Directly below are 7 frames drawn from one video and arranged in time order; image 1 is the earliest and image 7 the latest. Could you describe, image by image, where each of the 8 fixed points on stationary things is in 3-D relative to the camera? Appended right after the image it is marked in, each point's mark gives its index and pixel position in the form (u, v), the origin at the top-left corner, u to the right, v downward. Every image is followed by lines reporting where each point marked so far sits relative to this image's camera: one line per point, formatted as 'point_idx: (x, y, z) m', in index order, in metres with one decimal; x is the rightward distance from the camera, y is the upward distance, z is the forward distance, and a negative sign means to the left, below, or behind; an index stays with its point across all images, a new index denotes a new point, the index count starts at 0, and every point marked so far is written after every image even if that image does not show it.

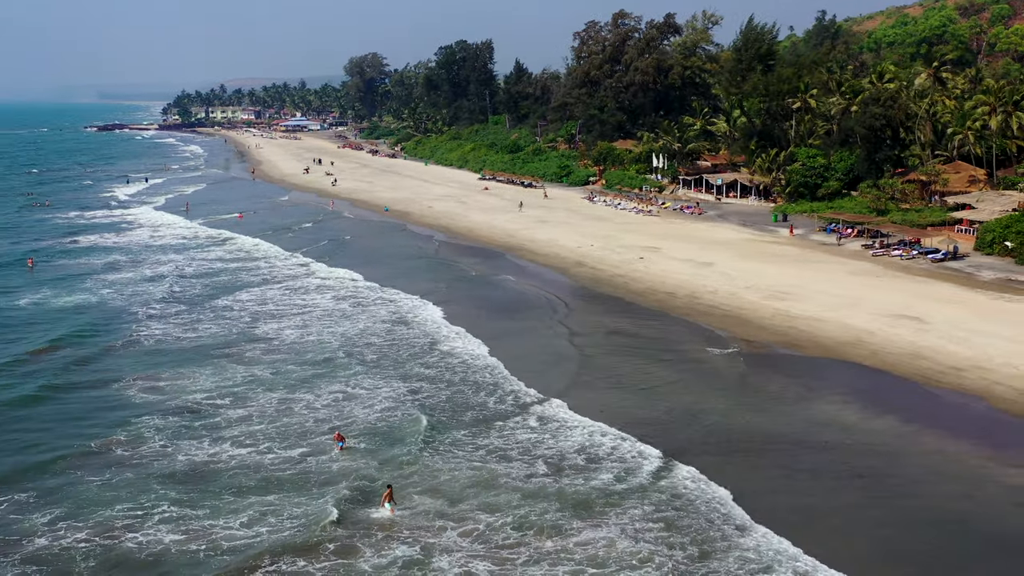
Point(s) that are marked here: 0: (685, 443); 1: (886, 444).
0: (+2.8, -2.7, +17.7) m
1: (+6.1, -2.7, +16.8) m
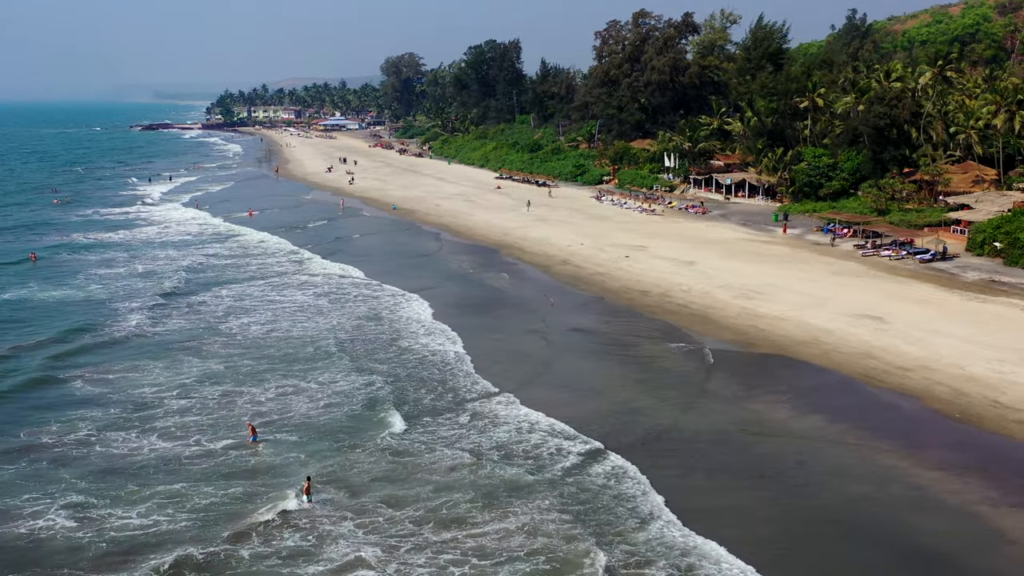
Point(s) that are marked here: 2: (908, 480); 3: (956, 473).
0: (+1.5, -2.7, +17.8) m
1: (+4.8, -2.6, +16.7) m
2: (+5.7, -2.8, +14.8) m
3: (+6.4, -2.8, +14.8) m
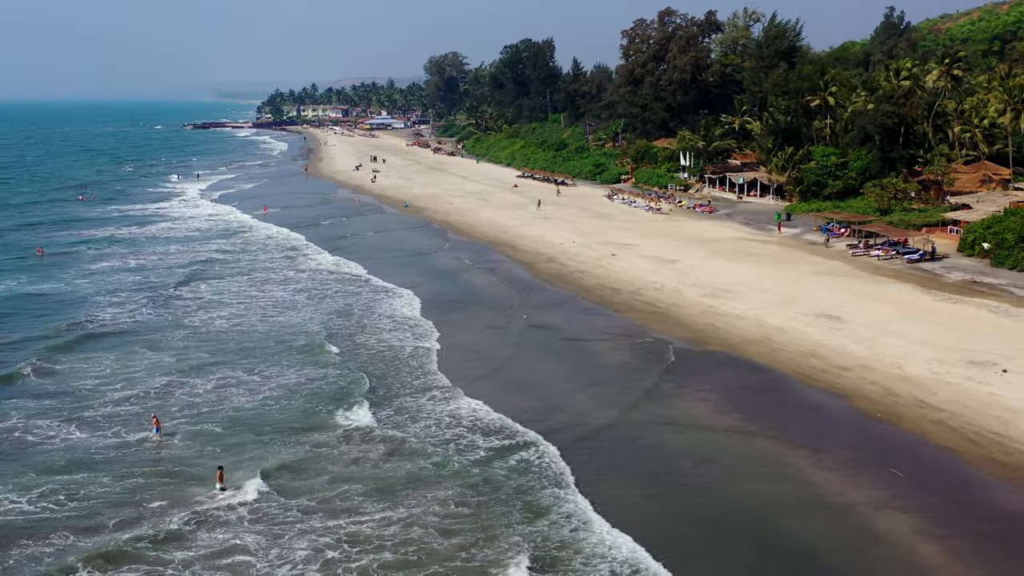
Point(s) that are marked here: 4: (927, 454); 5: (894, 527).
0: (+0.1, -2.6, +17.9) m
1: (+3.3, -2.6, +16.7) m
2: (+4.1, -2.8, +14.7) m
3: (+4.8, -2.8, +14.7) m
4: (+6.4, -2.6, +15.6) m
5: (+4.8, -3.1, +12.9) m
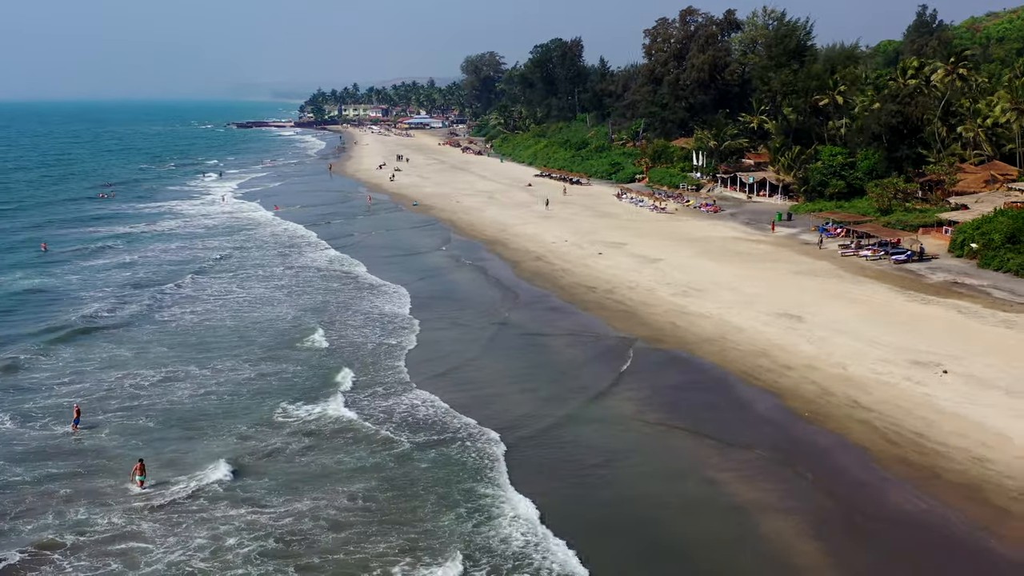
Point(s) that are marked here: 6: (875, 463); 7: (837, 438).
0: (-1.2, -2.6, +18.0) m
1: (+2.0, -2.5, +16.7) m
2: (+2.7, -2.8, +14.7) m
3: (+3.4, -2.7, +14.7) m
4: (+5.0, -2.5, +15.5) m
5: (+3.3, -3.1, +12.9) m
6: (+5.4, -2.6, +15.0) m
7: (+5.2, -2.4, +16.2) m
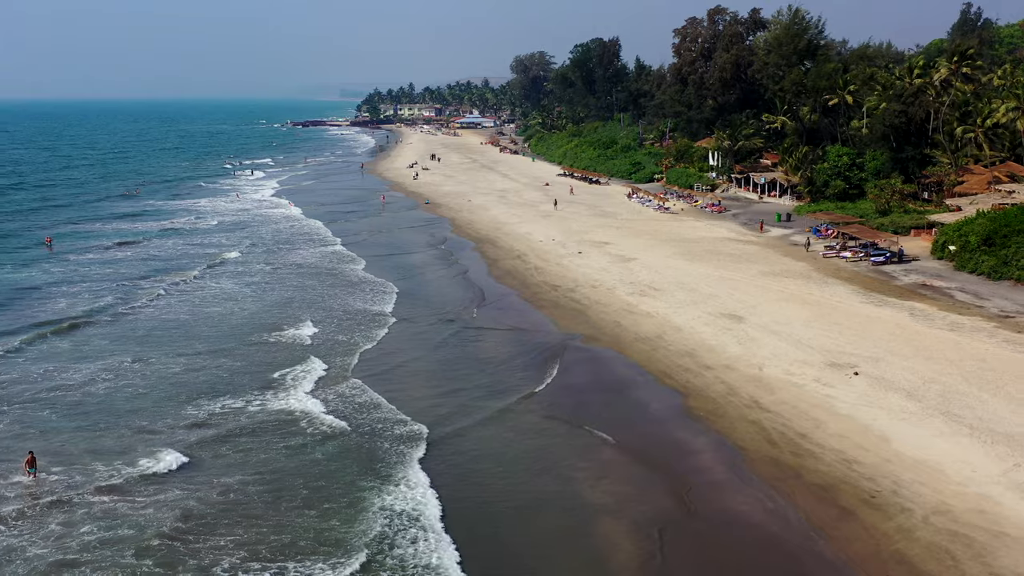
0: (-3.0, -2.5, +18.3) m
1: (+0.1, -2.5, +16.9) m
2: (+0.8, -2.7, +14.8) m
3: (+1.5, -2.7, +14.7) m
4: (+3.1, -2.5, +15.5) m
5: (+1.3, -3.1, +12.9) m
6: (+3.4, -2.6, +14.9) m
7: (+3.3, -2.4, +16.2) m
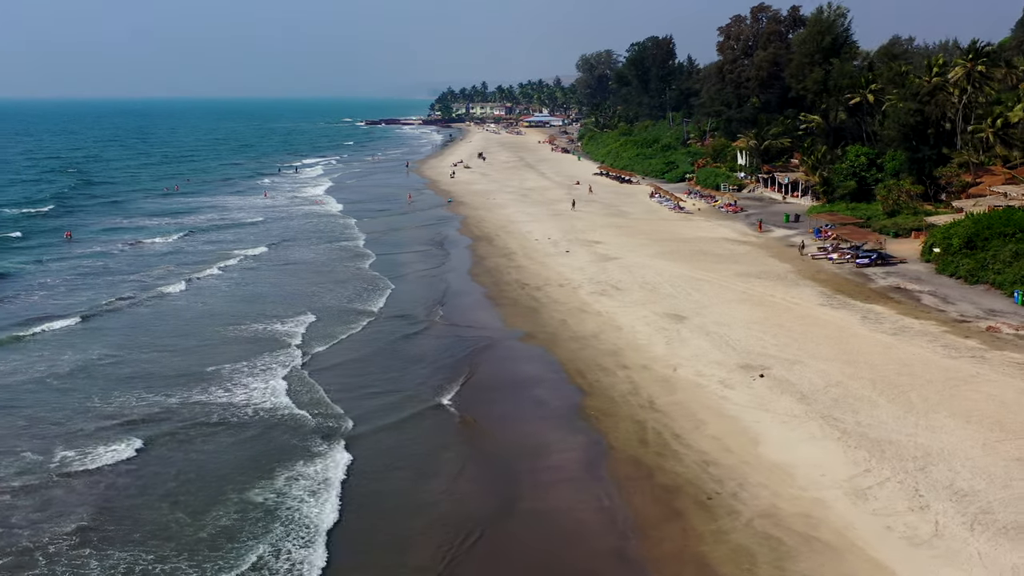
0: (-4.9, -2.4, +18.6) m
1: (-1.9, -2.5, +17.0) m
2: (-1.3, -2.7, +15.0) m
3: (-0.6, -2.7, +14.8) m
4: (+1.0, -2.5, +15.5) m
5: (-0.9, -3.1, +13.0) m
6: (+1.3, -2.6, +14.9) m
7: (+1.3, -2.4, +16.2) m
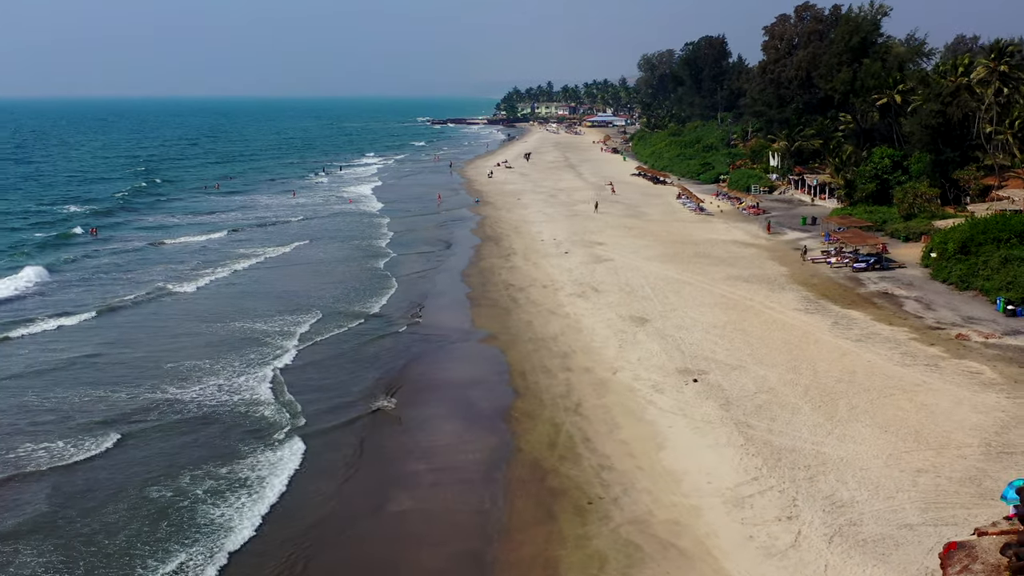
0: (-6.2, -2.4, +18.9) m
1: (-3.3, -2.5, +17.2) m
2: (-2.8, -2.7, +15.1) m
3: (-2.1, -2.7, +14.9) m
4: (-0.5, -2.6, +15.5) m
5: (-2.5, -3.1, +13.2) m
6: (-0.2, -2.7, +14.9) m
7: (-0.2, -2.5, +16.2) m
